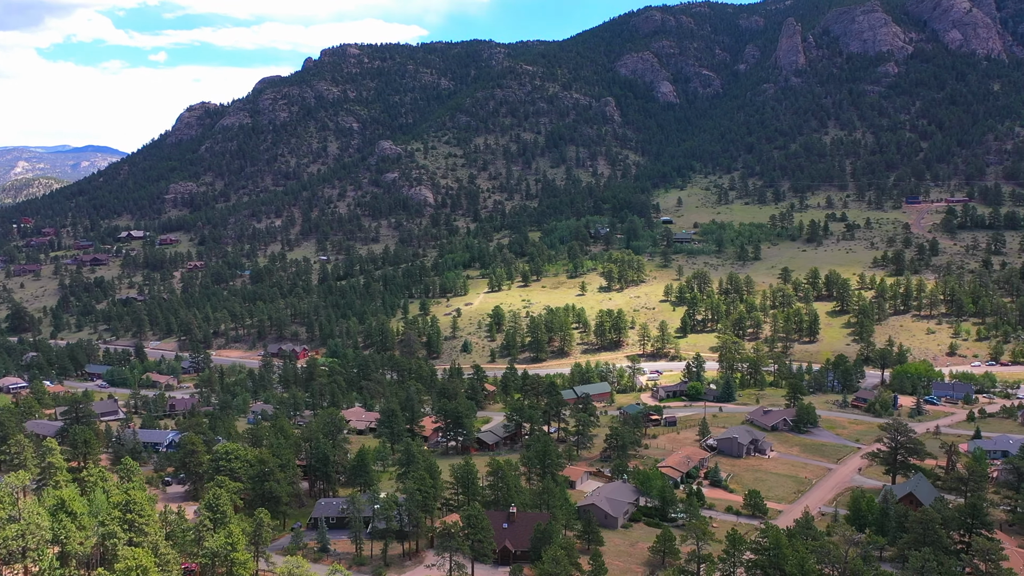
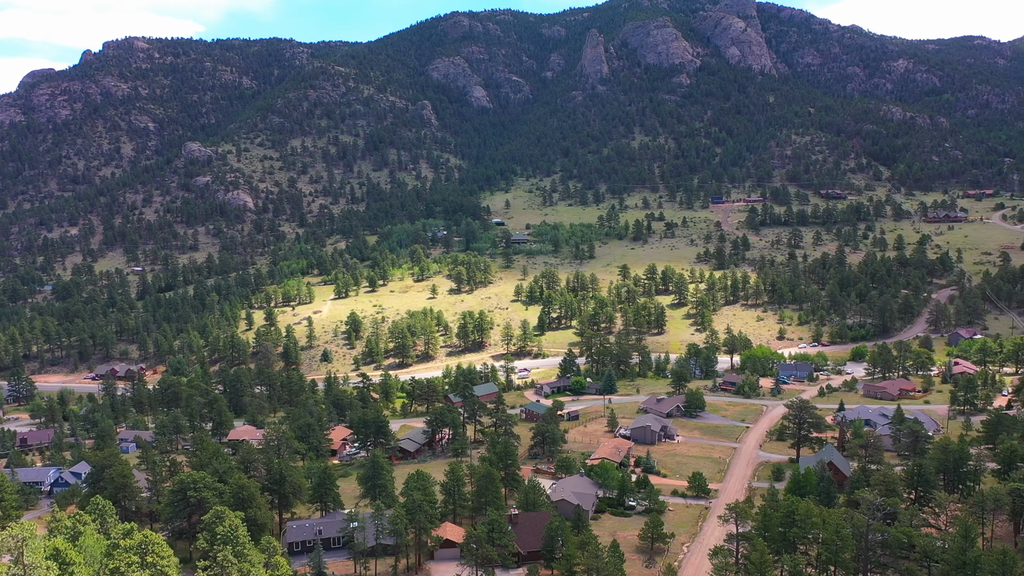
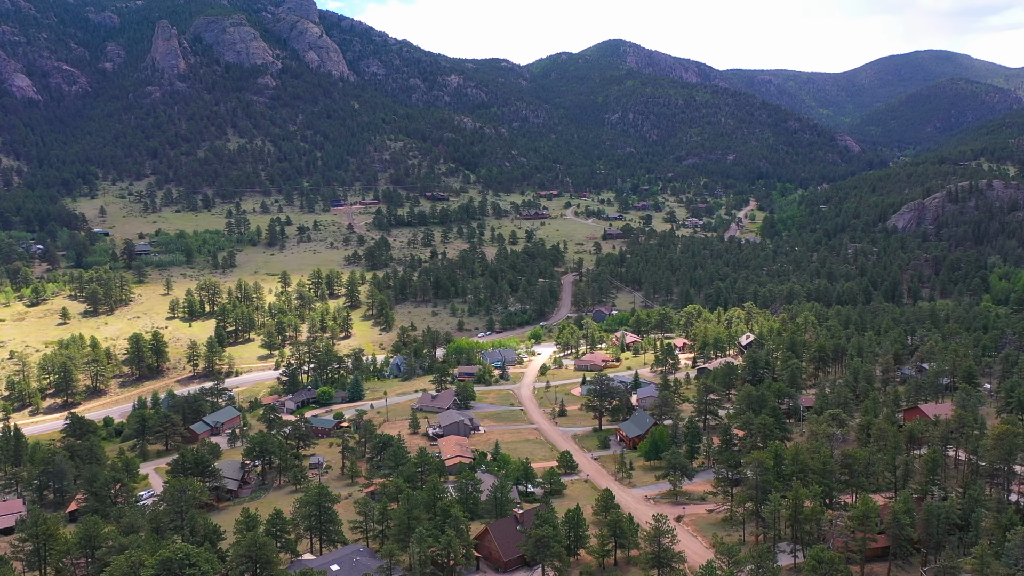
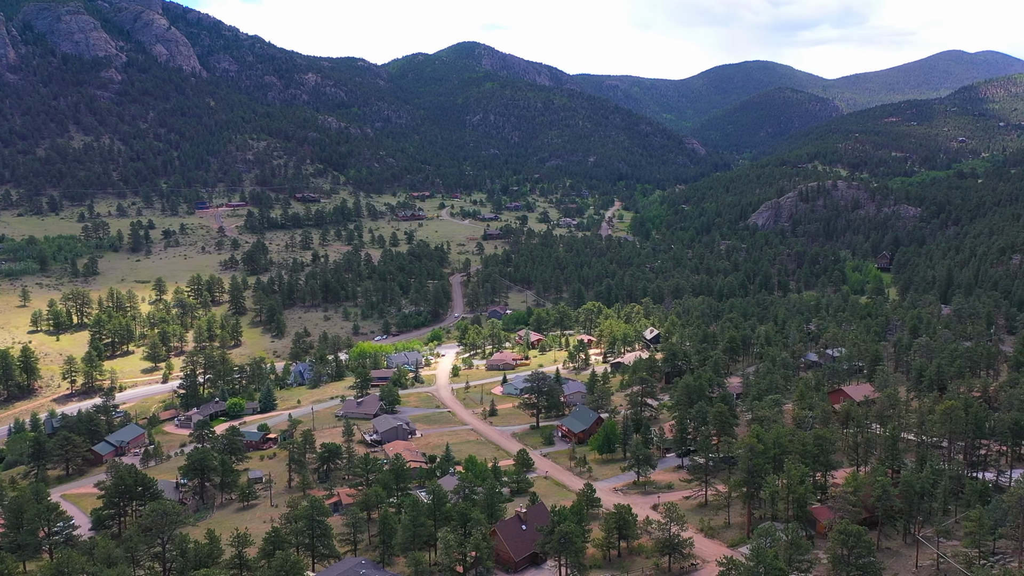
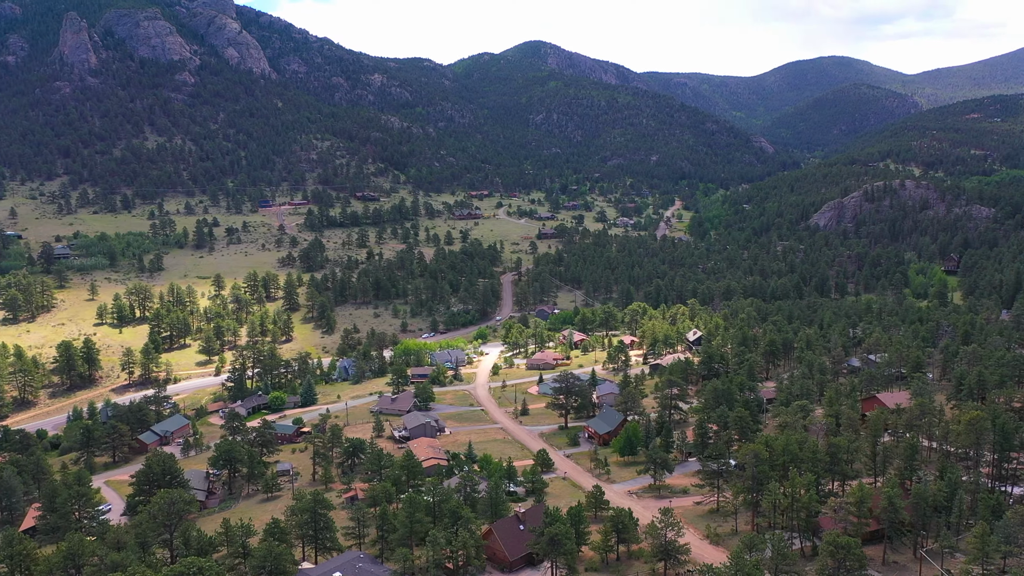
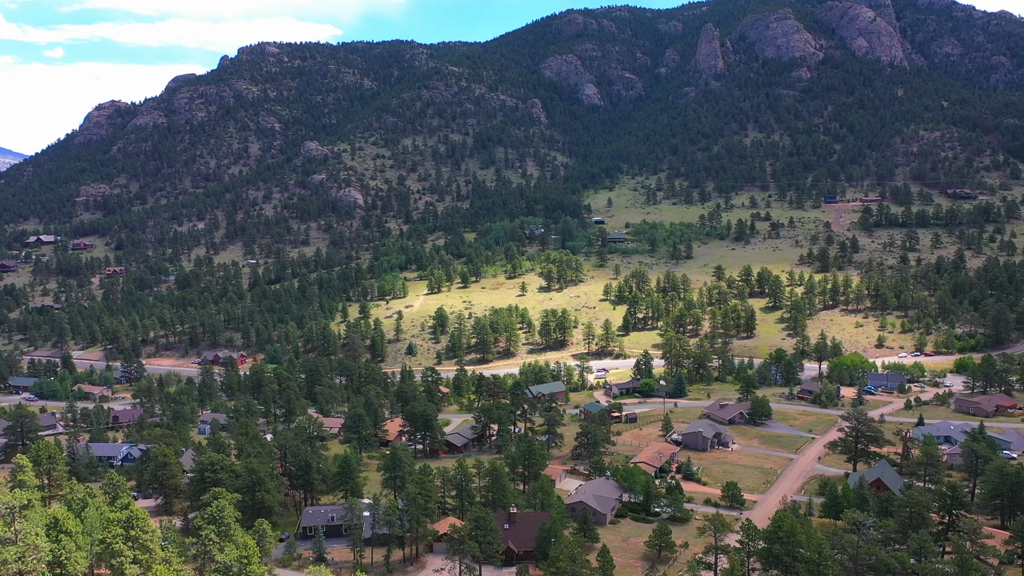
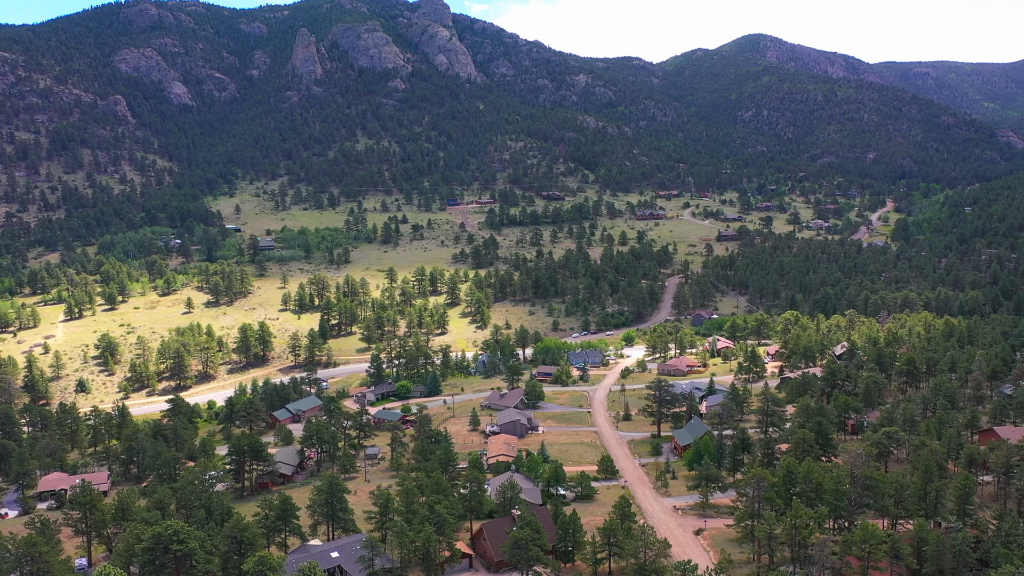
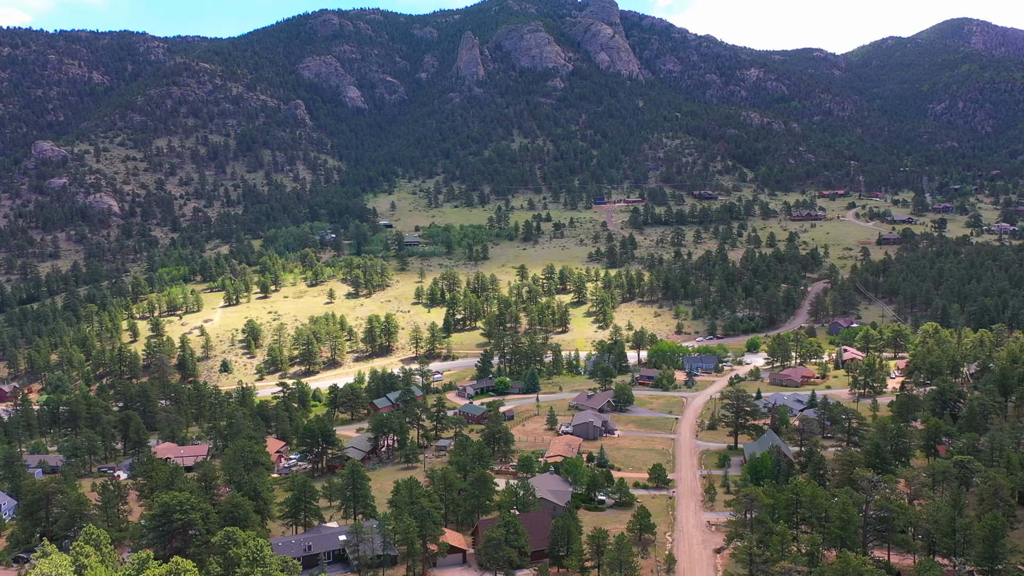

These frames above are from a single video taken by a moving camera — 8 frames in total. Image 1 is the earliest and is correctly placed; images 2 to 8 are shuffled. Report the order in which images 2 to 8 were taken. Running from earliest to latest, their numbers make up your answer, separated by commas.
6, 2, 8, 7, 3, 5, 4
